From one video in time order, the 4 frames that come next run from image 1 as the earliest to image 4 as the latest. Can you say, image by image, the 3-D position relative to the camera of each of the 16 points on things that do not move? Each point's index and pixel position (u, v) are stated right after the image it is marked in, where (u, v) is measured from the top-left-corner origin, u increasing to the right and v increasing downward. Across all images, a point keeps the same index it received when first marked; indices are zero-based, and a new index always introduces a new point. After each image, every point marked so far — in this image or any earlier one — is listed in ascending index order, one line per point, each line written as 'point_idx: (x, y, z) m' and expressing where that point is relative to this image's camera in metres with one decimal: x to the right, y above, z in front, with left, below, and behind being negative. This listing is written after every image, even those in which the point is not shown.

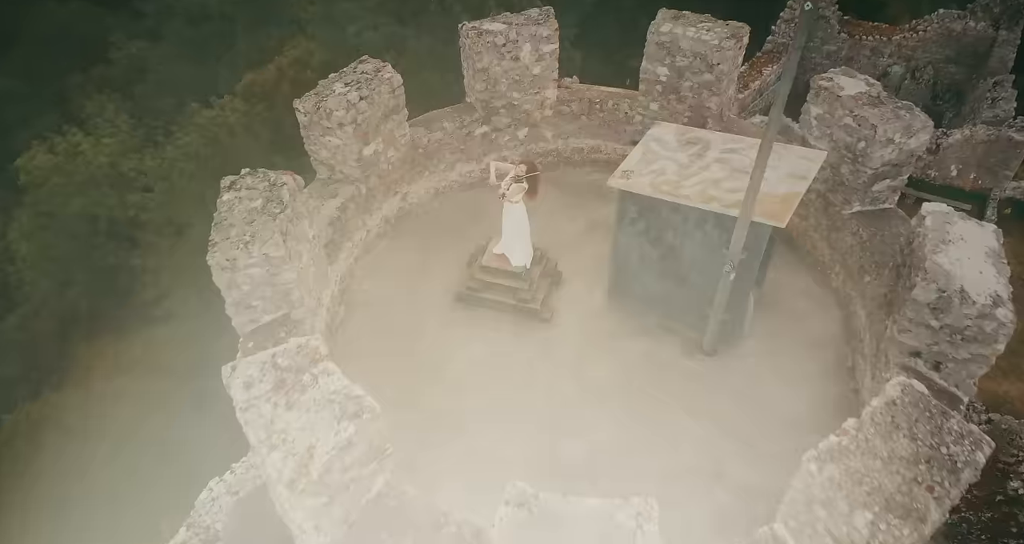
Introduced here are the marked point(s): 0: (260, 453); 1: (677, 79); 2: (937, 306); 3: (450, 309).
0: (-1.1, -0.7, +2.6) m
1: (+1.3, +1.5, +4.5) m
2: (+2.2, -0.2, +3.0) m
3: (-0.4, -0.3, +4.1) m
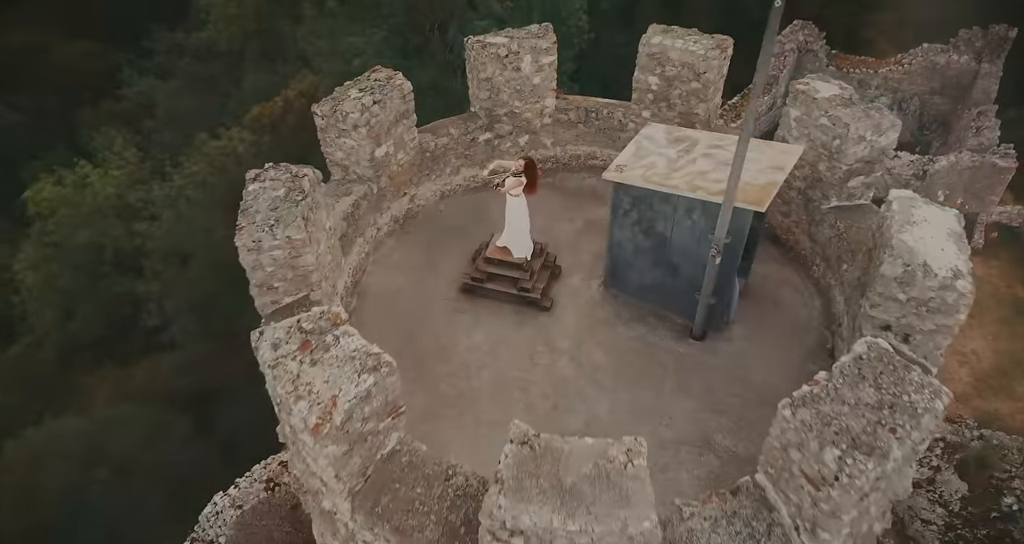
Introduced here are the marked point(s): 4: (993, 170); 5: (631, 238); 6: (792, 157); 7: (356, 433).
0: (-1.1, -0.6, +2.9) m
1: (+1.3, +1.6, +4.9) m
2: (+2.2, 0.0, +3.3) m
3: (-0.4, -0.2, +4.4) m
4: (+10.2, +2.0, +12.6) m
5: (+0.8, +0.2, +4.1) m
6: (+1.8, +0.7, +3.7) m
7: (-0.8, -0.7, +2.9) m
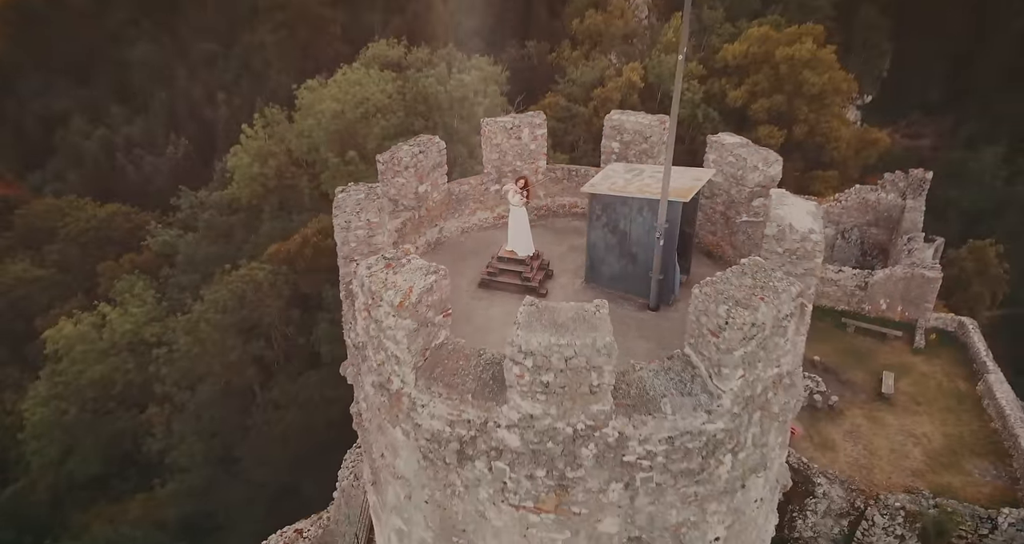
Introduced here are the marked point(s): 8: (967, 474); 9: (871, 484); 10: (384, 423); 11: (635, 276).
0: (-1.0, -0.2, +4.5) m
1: (+1.3, +1.4, +7.0) m
2: (+2.2, +0.3, +5.0) m
3: (-0.4, -0.2, +6.1) m
4: (+10.1, -0.1, +14.7) m
5: (+0.9, +0.3, +5.9) m
6: (+1.8, +0.9, +5.7) m
7: (-0.7, -0.3, +4.4) m
8: (+9.0, -4.0, +12.0) m
9: (+6.9, -4.1, +11.7) m
10: (-1.1, -1.3, +5.0) m
11: (+1.2, 0.0, +5.8) m
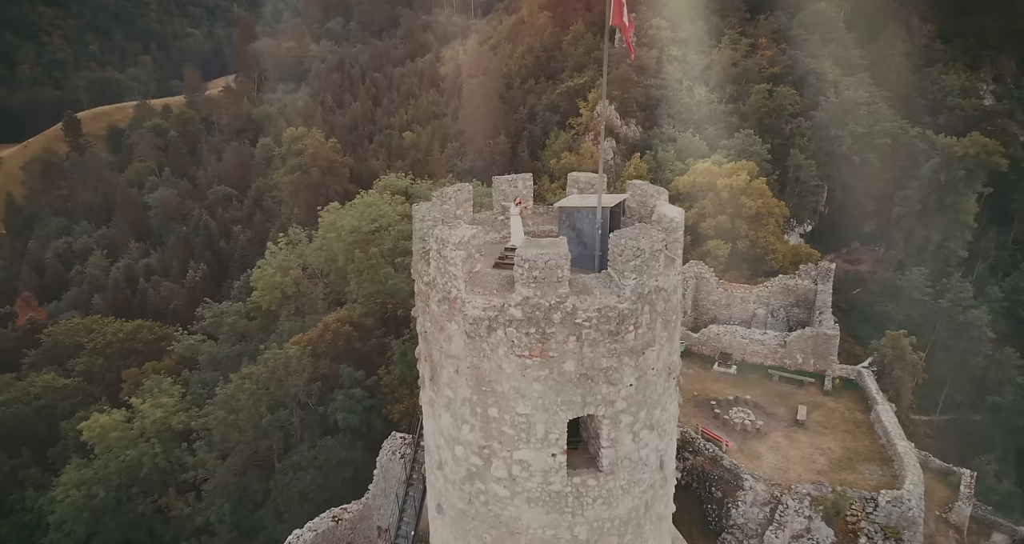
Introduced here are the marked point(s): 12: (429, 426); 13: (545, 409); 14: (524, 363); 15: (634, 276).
0: (-0.9, +0.4, +8.6) m
1: (+1.3, +1.4, +11.5) m
2: (+2.3, +0.7, +9.3) m
3: (-0.4, 0.0, +10.1) m
4: (+9.9, -1.9, +18.8) m
5: (+0.9, +0.6, +10.1) m
6: (+1.8, +1.2, +10.1) m
7: (-0.6, +0.3, +8.5) m
8: (+8.9, -5.1, +15.2) m
9: (+6.8, -5.1, +14.9) m
10: (-1.0, -0.8, +8.8) m
11: (+1.2, +0.2, +10.0) m
12: (-1.4, -2.5, +9.7) m
13: (+0.5, -1.9, +8.4) m
14: (+0.2, -1.2, +8.3) m
15: (+1.7, 0.0, +8.3) m
